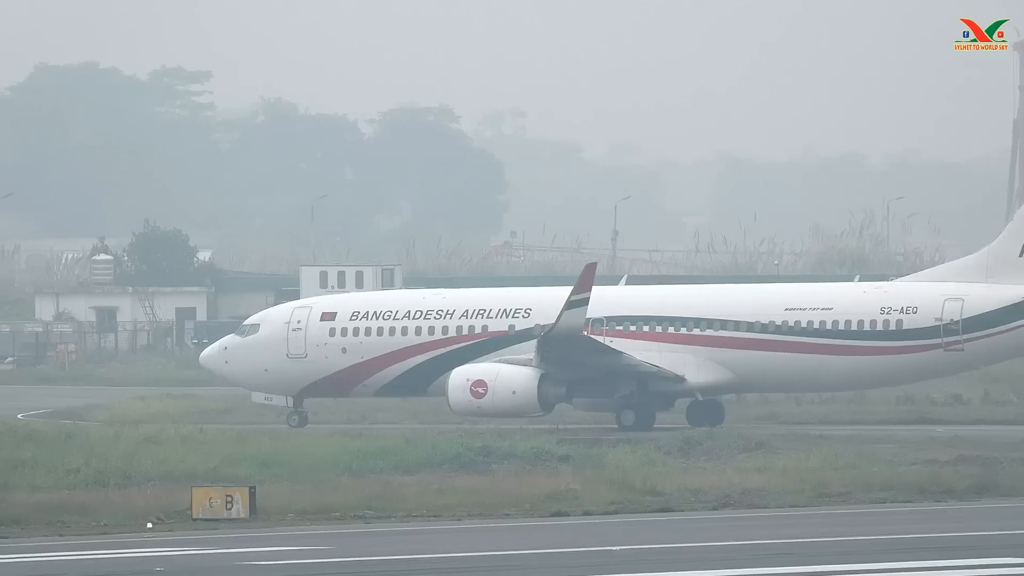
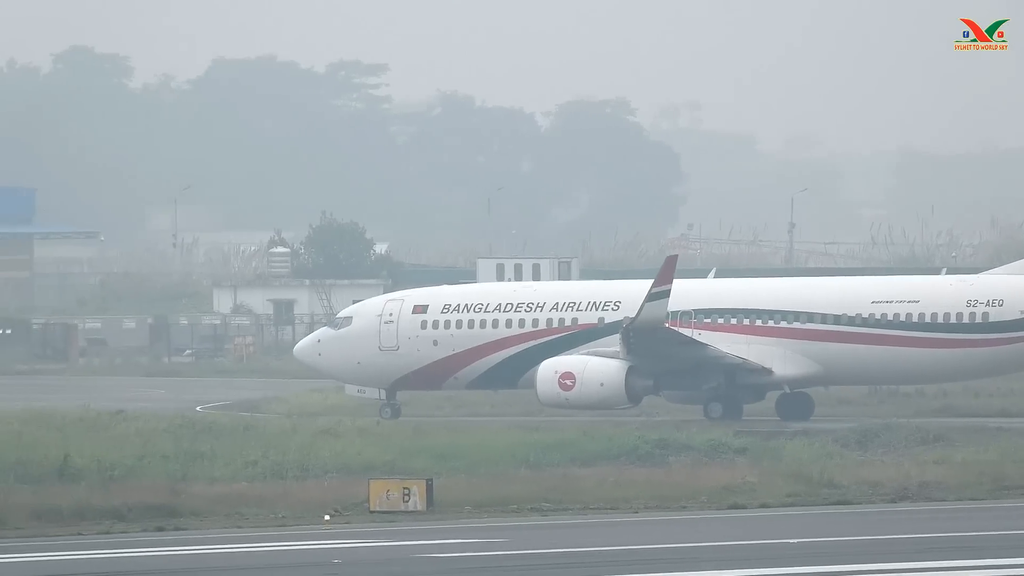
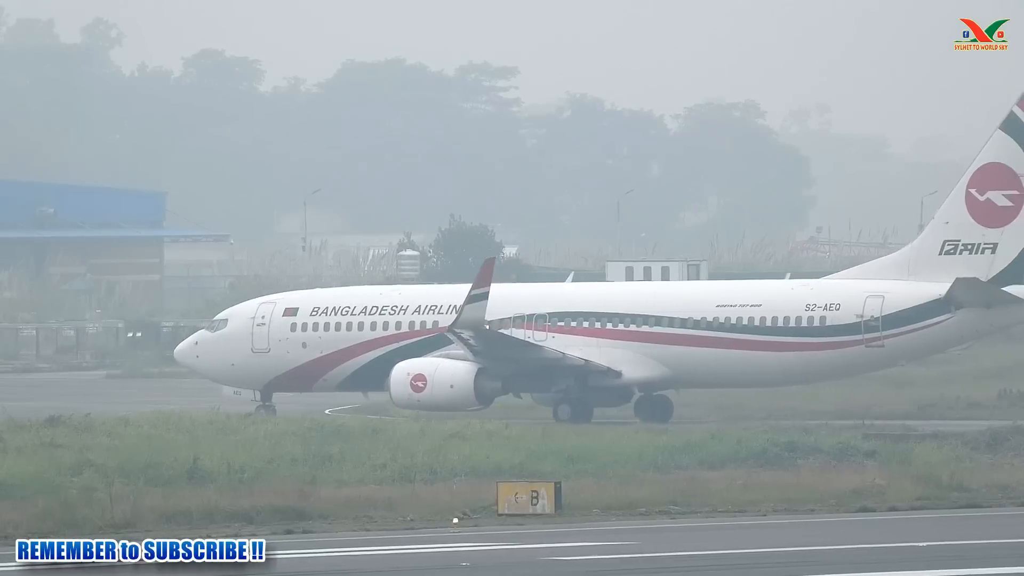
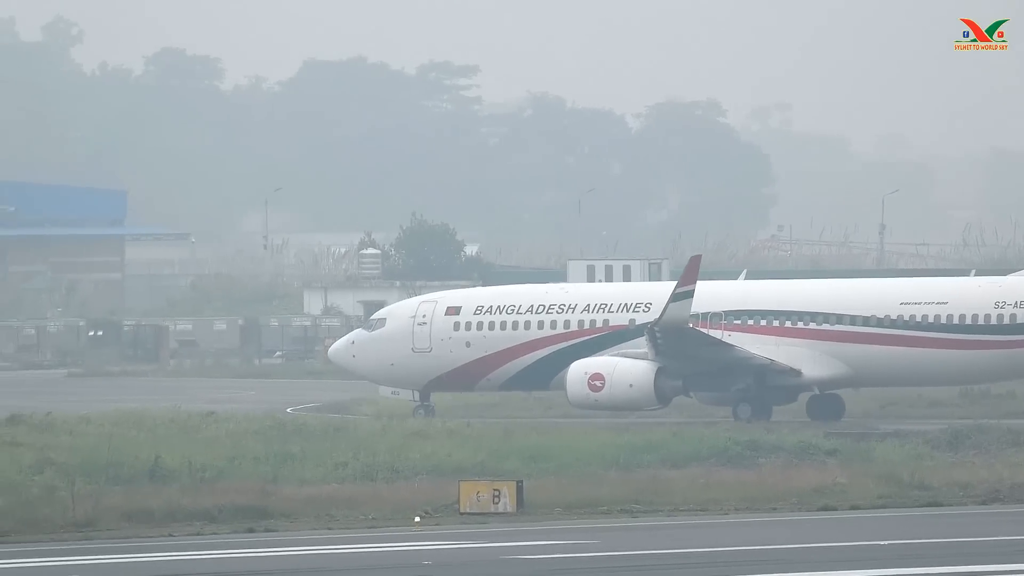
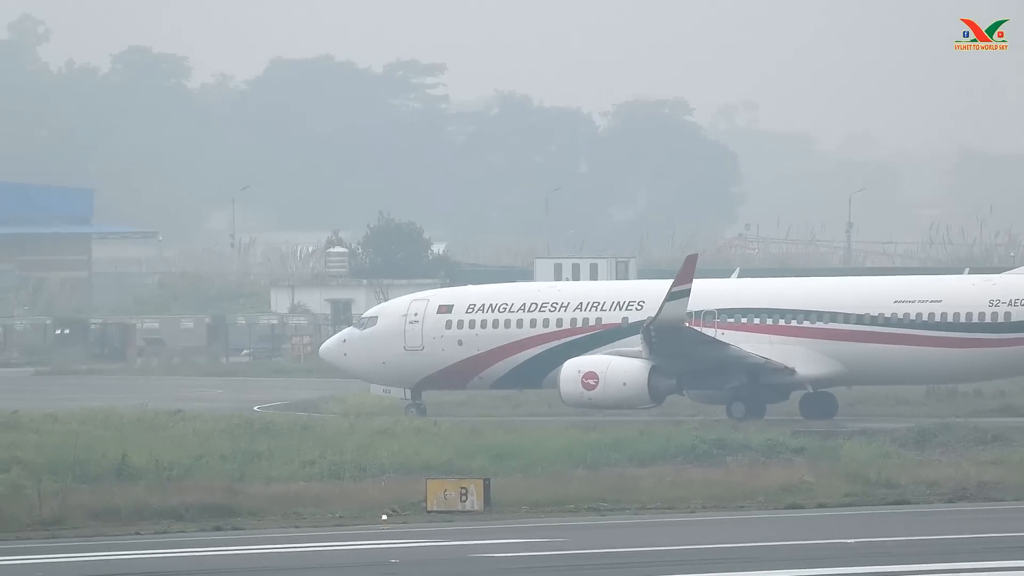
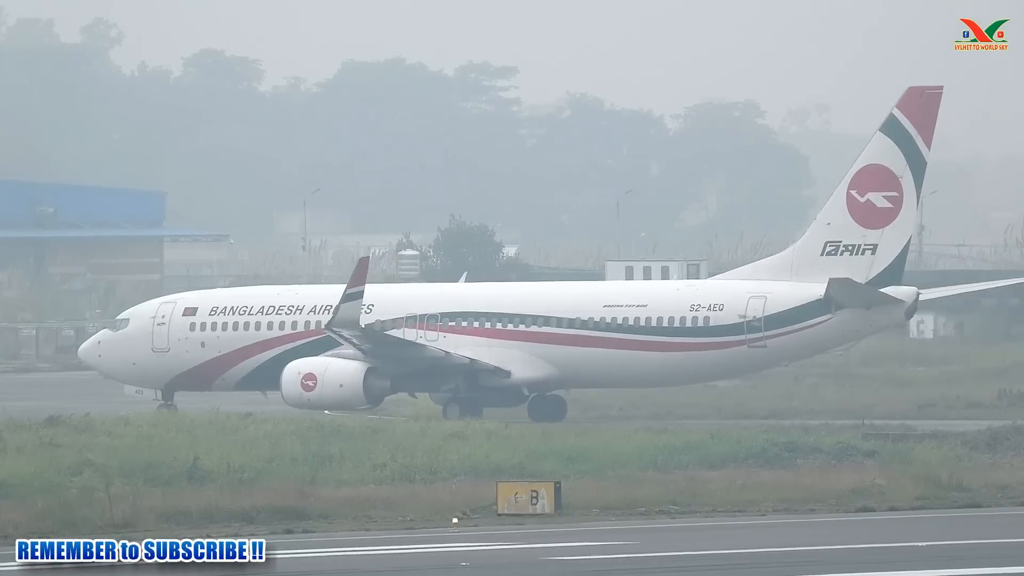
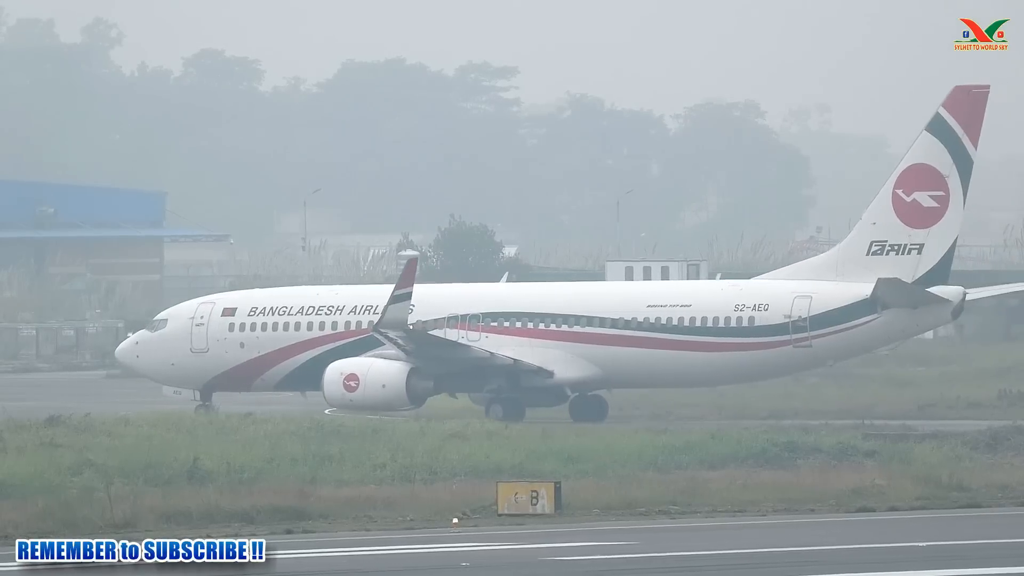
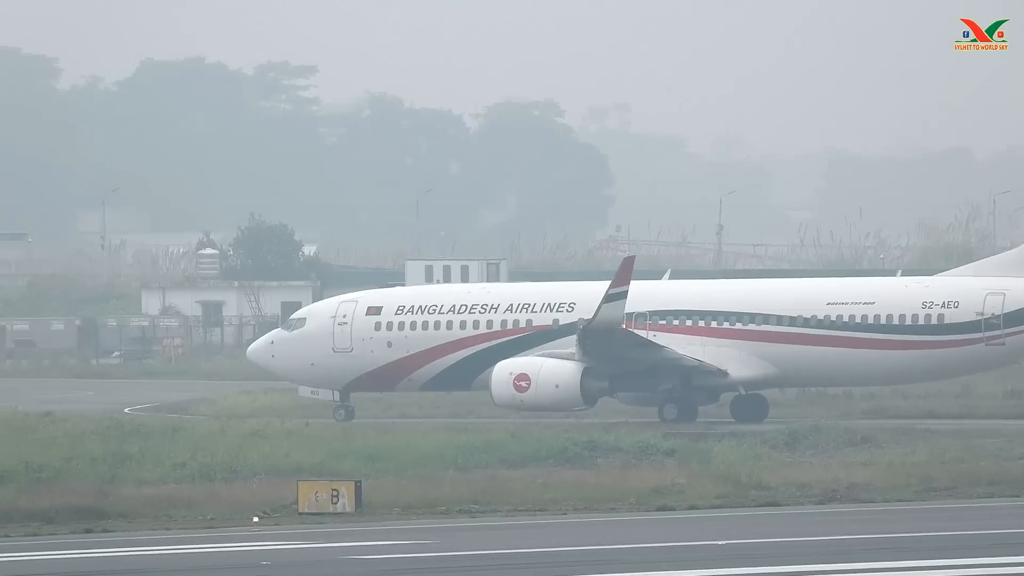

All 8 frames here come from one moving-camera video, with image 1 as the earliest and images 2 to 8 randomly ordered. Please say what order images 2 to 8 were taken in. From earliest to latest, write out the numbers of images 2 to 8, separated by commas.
8, 2, 5, 4, 3, 7, 6
